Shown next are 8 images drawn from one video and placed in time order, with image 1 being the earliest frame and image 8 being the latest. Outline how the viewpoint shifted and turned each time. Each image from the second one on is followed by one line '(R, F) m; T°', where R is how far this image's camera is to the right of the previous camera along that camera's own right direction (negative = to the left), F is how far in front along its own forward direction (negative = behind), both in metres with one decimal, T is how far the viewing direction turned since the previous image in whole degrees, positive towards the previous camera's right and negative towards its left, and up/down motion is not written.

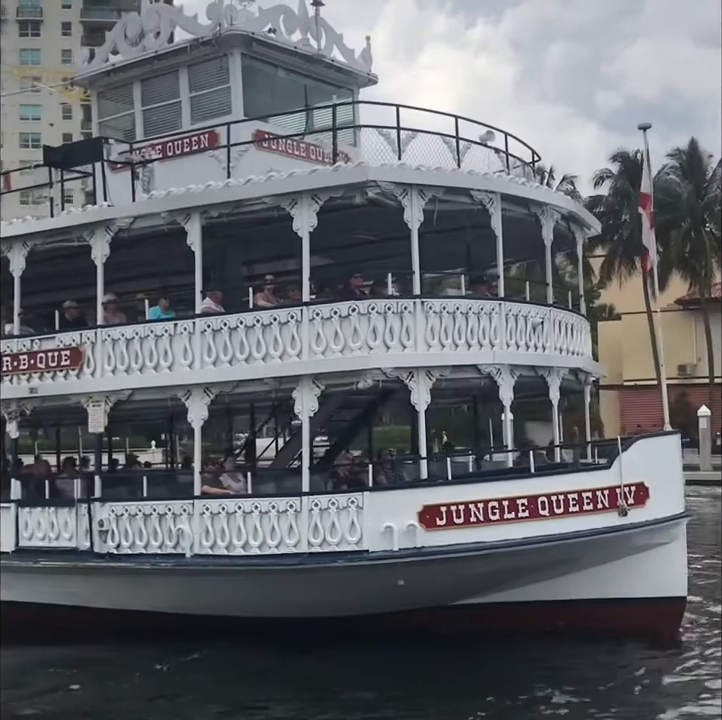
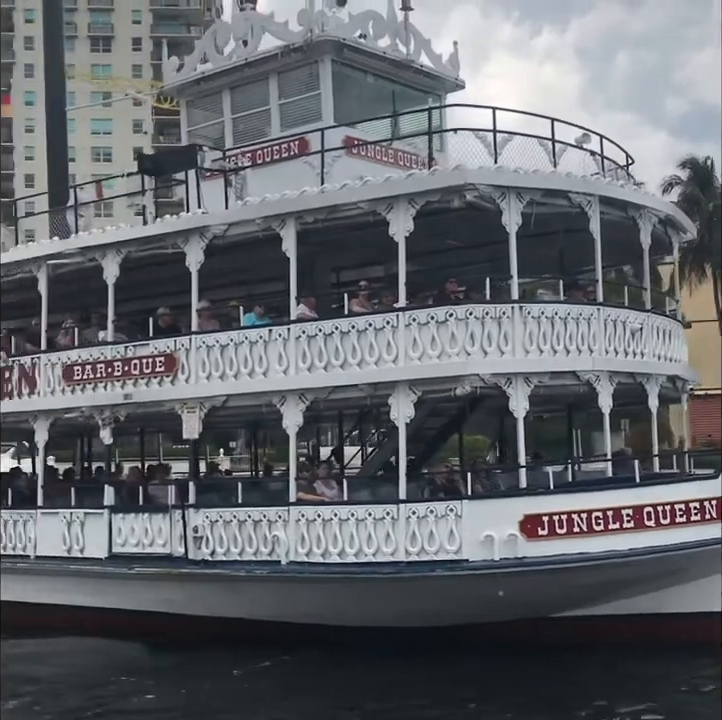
(-0.3, +0.1) m; -4°
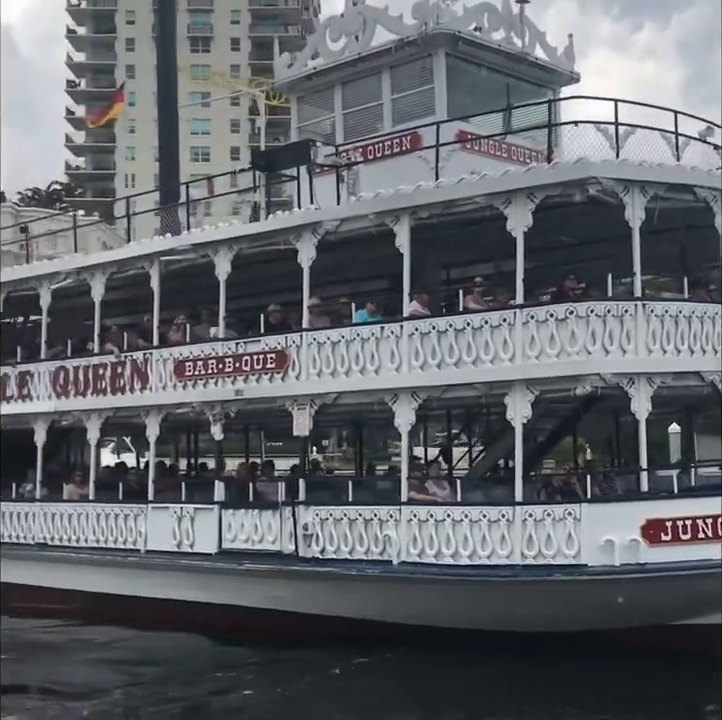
(-0.2, +0.2) m; -5°
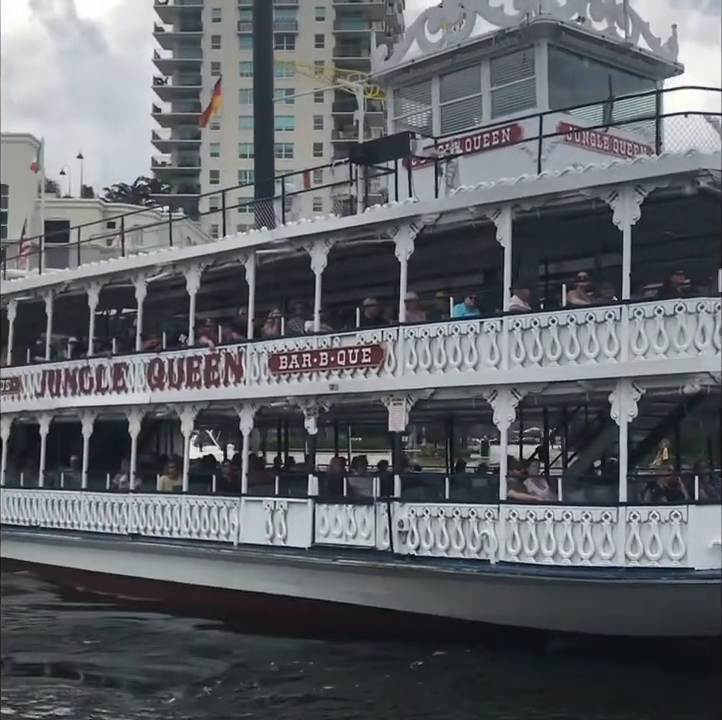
(-0.2, +0.1) m; -4°
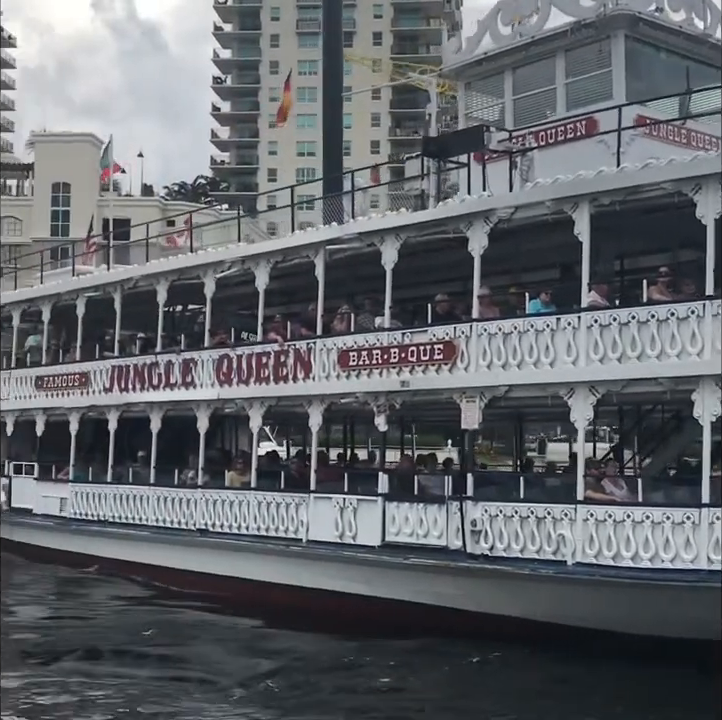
(-0.2, +0.1) m; -3°
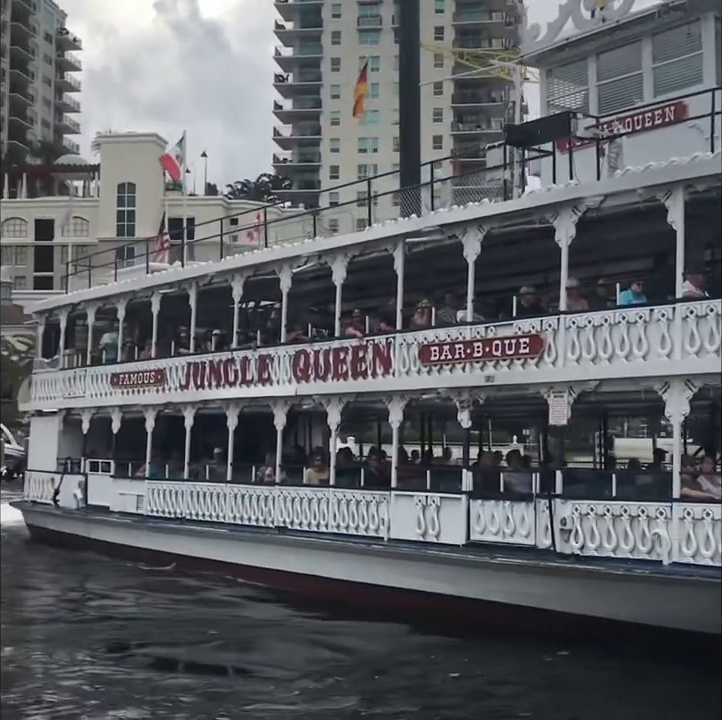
(-0.2, +0.3) m; -3°
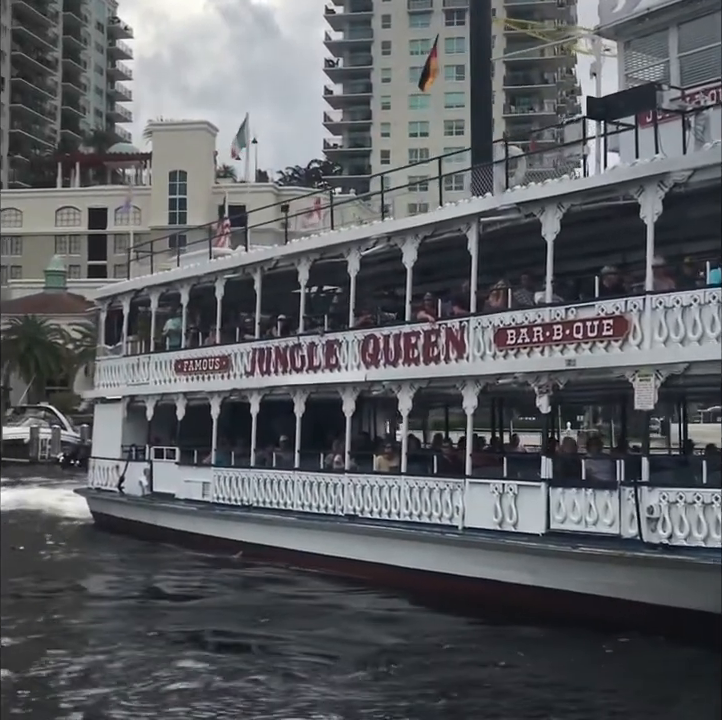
(-0.3, +0.4) m; -3°
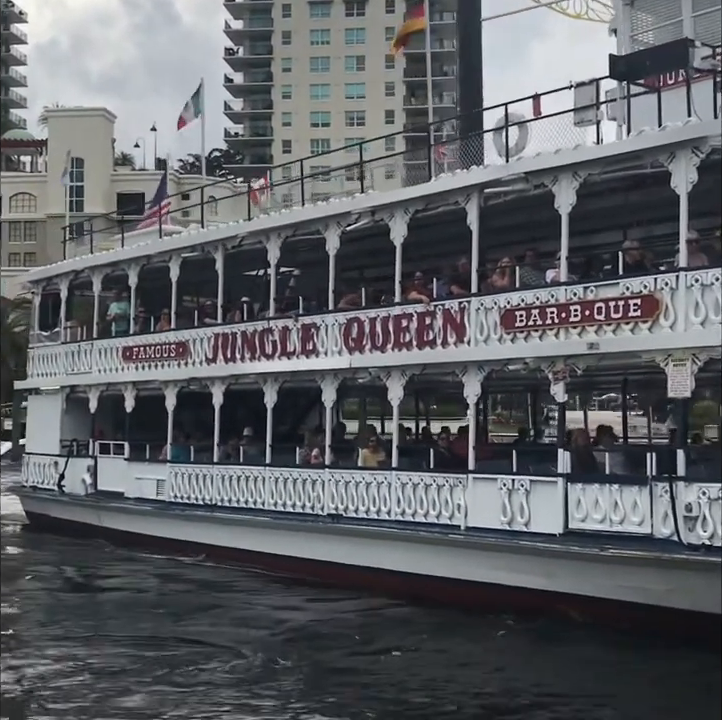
(-1.0, +1.4) m; +5°
